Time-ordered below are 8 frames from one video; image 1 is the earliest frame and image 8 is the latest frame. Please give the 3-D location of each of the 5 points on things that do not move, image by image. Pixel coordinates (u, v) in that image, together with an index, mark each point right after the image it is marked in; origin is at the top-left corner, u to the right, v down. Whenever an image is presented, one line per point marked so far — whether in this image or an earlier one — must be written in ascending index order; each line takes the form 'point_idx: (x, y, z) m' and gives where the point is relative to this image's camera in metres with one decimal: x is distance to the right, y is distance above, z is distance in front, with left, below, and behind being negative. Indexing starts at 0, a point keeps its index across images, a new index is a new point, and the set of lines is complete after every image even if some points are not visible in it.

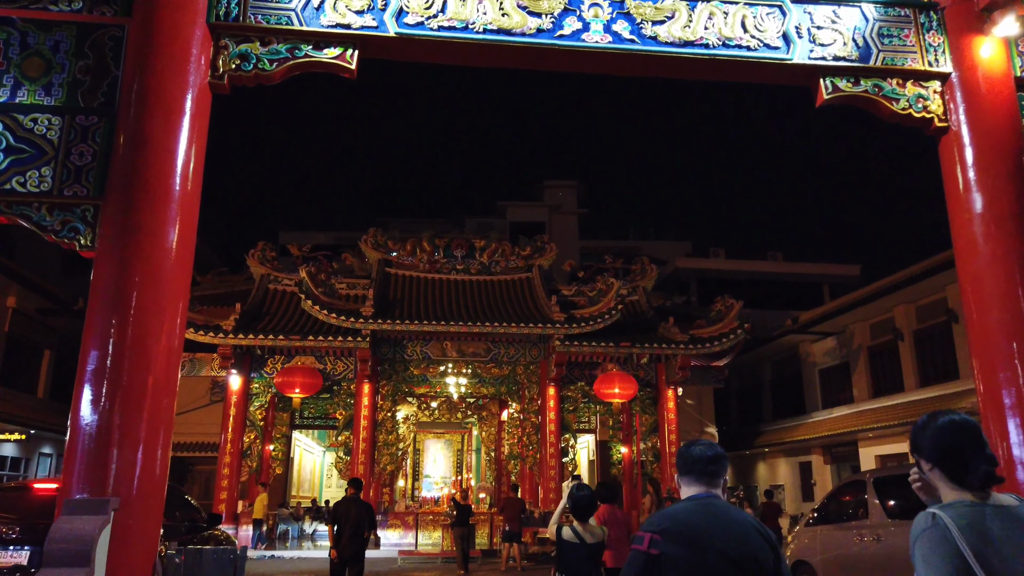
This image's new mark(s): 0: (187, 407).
0: (-8.2, -2.9, +19.0) m
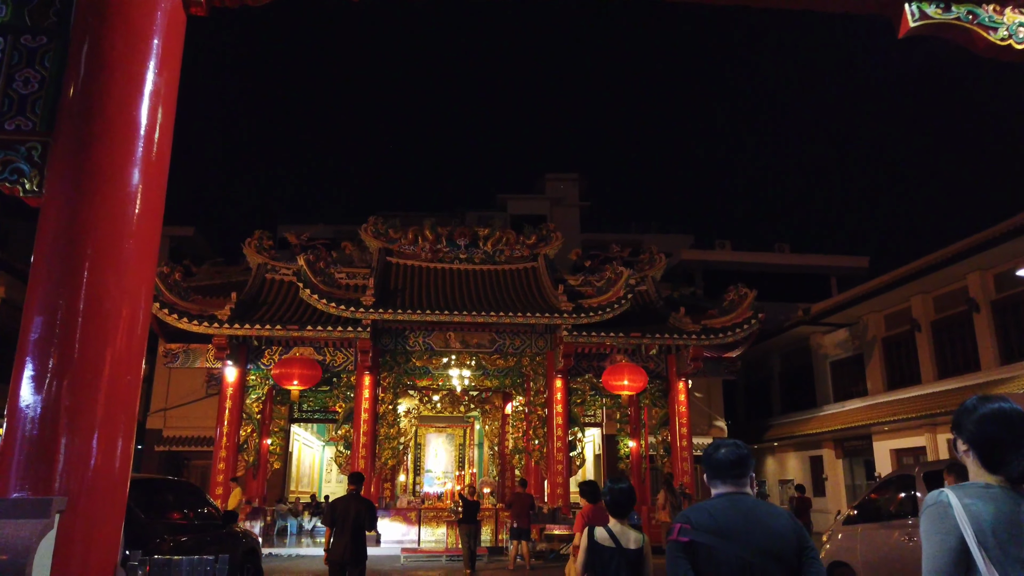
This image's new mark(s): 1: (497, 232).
0: (-8.1, -2.7, +18.5) m
1: (-0.3, +1.2, +15.9) m
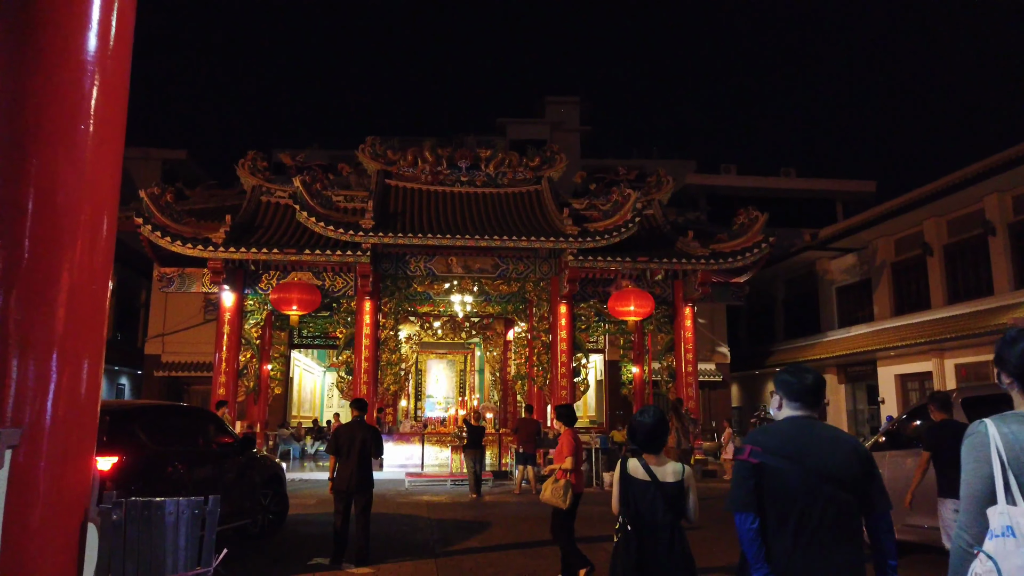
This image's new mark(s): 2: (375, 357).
0: (-8.0, -0.9, +18.3) m
1: (-0.2, +2.7, +15.3) m
2: (-2.4, -1.2, +13.4) m
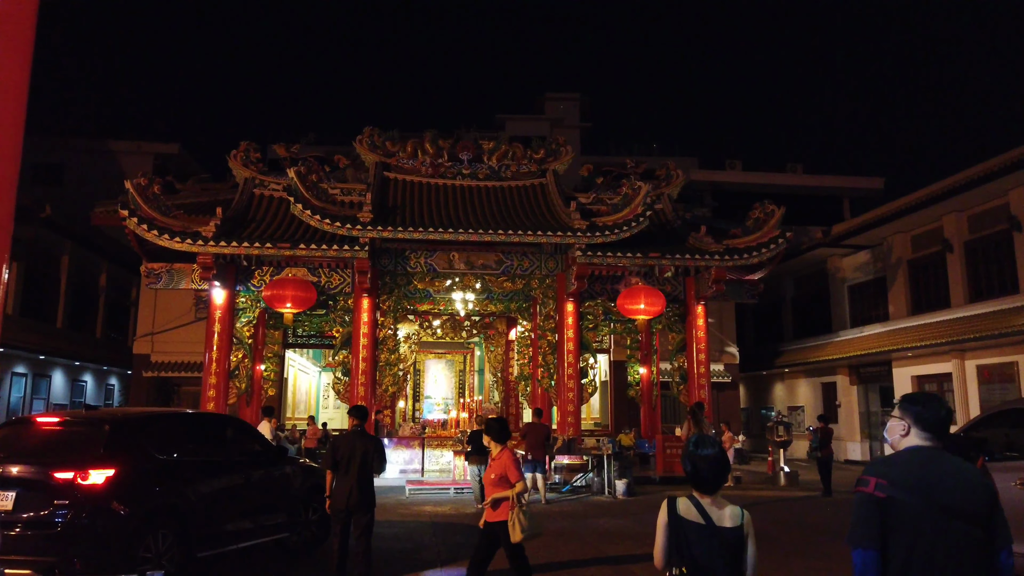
0: (-8.0, -0.8, +17.6) m
1: (-0.2, +2.8, +14.7) m
2: (-2.3, -1.2, +12.7) m
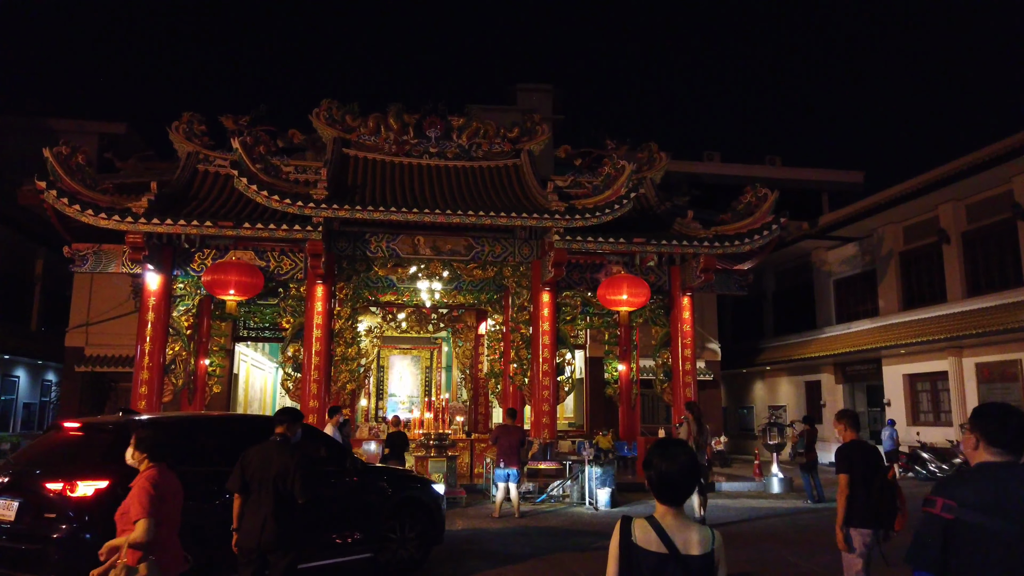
0: (-8.6, -0.5, +16.1) m
1: (-0.7, +3.0, +13.5) m
2: (-2.8, -0.9, +11.5) m
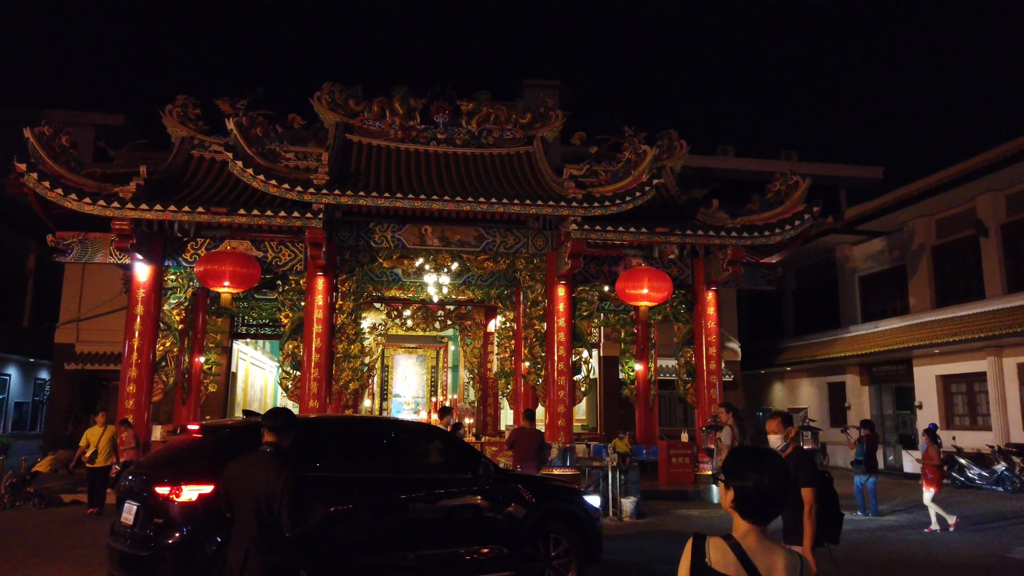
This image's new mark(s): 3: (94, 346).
0: (-8.4, -0.4, +15.4) m
1: (-0.5, +3.1, +12.8) m
2: (-2.6, -0.8, +10.8) m
3: (-8.4, -1.2, +15.2) m
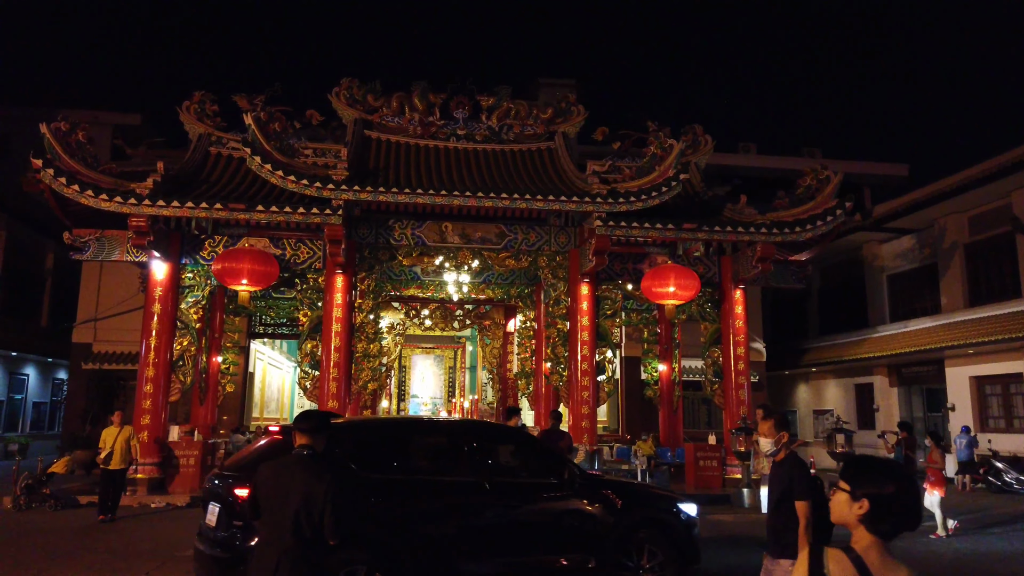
0: (-8.0, -0.4, +15.3) m
1: (-0.1, +3.1, +12.5) m
2: (-2.3, -0.8, +10.5) m
3: (-8.0, -1.2, +15.1) m
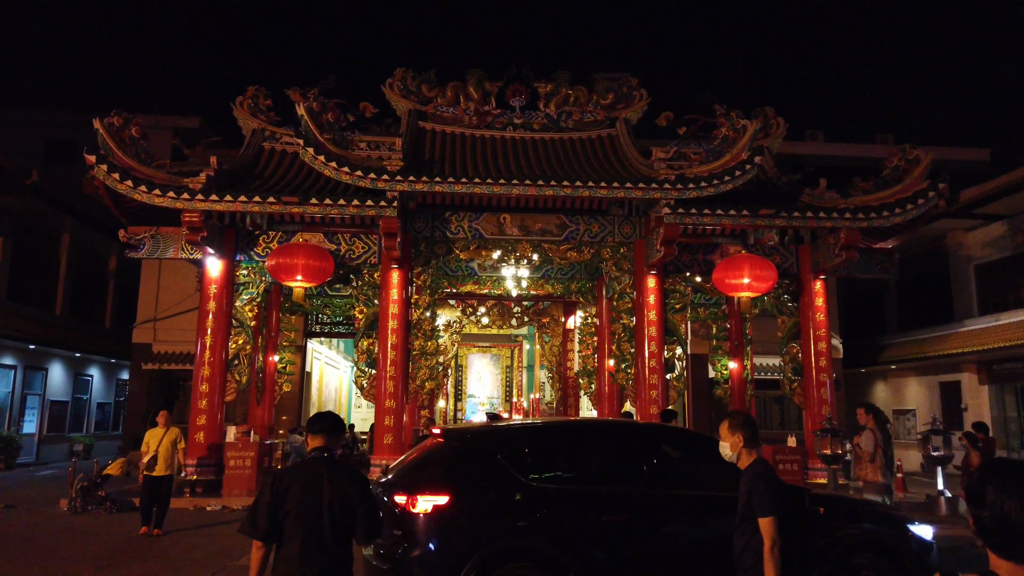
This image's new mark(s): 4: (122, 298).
0: (-6.8, -0.4, +15.3) m
1: (+0.8, +3.2, +12.0) m
2: (-1.4, -0.8, +10.2) m
3: (-6.8, -1.2, +15.1) m
4: (-10.2, -0.3, +19.8) m
